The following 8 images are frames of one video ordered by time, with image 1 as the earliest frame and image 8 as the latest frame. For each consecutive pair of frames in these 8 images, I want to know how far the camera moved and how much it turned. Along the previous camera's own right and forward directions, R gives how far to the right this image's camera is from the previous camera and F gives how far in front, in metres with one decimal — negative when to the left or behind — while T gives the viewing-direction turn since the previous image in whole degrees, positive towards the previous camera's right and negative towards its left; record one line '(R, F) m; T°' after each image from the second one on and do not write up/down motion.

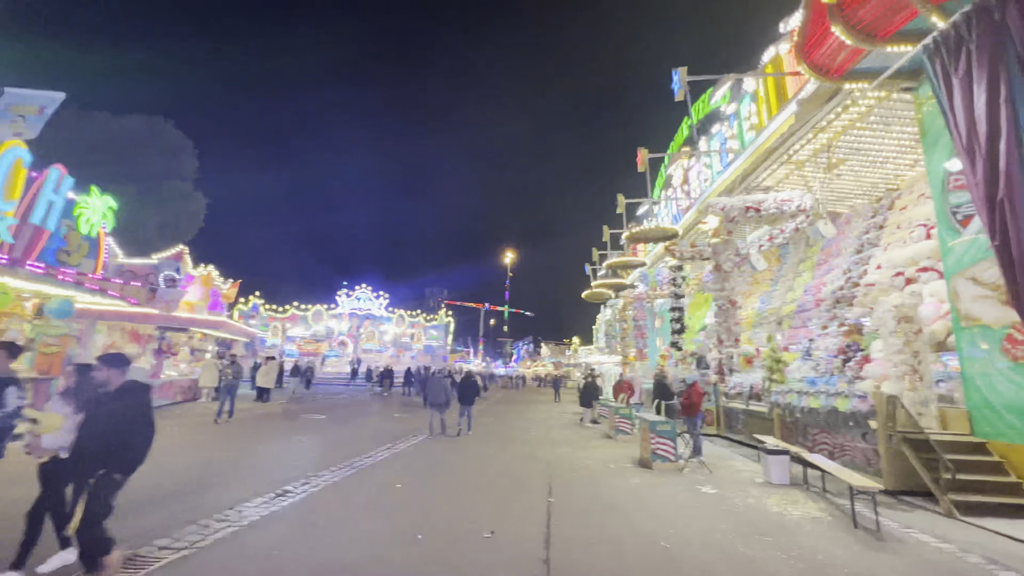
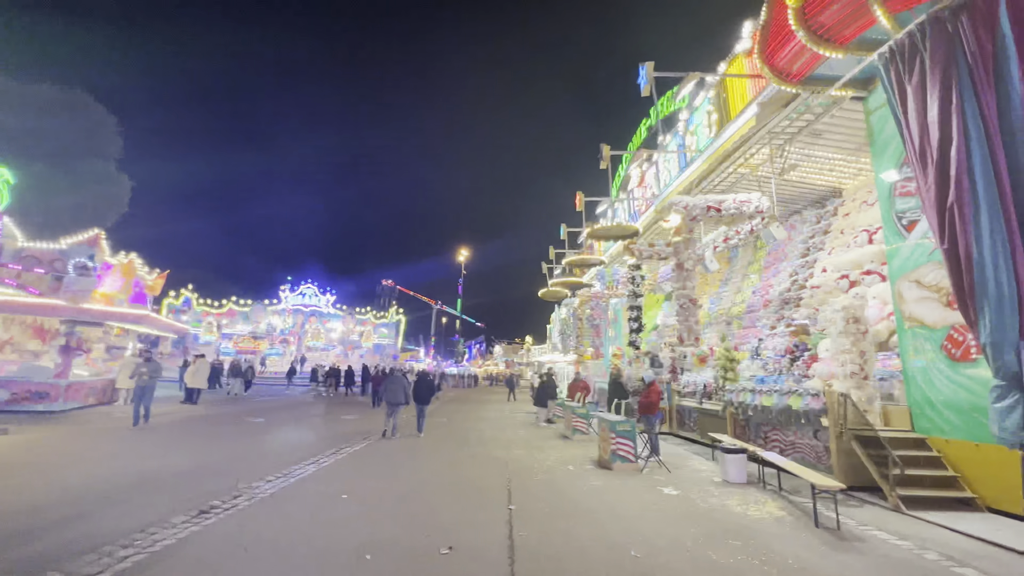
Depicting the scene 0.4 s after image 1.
(-0.1, +0.4) m; +6°
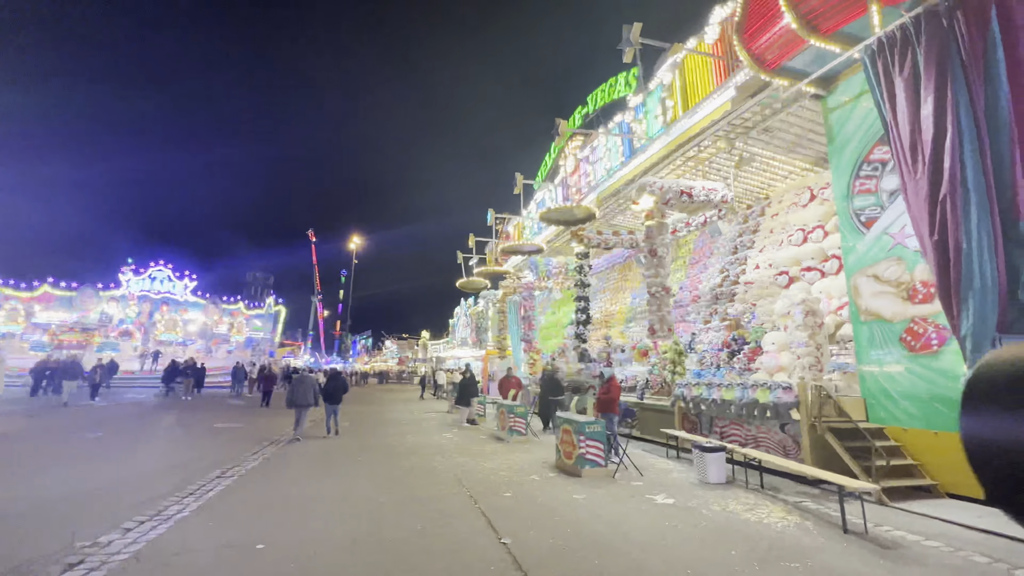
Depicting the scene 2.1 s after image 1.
(-1.1, +1.4) m; +14°
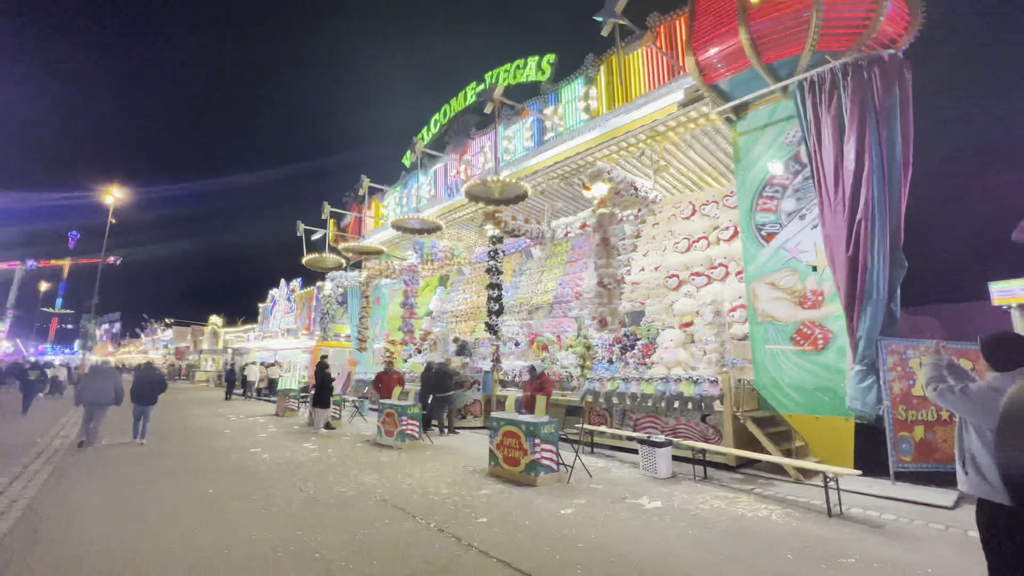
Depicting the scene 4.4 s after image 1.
(-1.9, +1.6) m; +24°
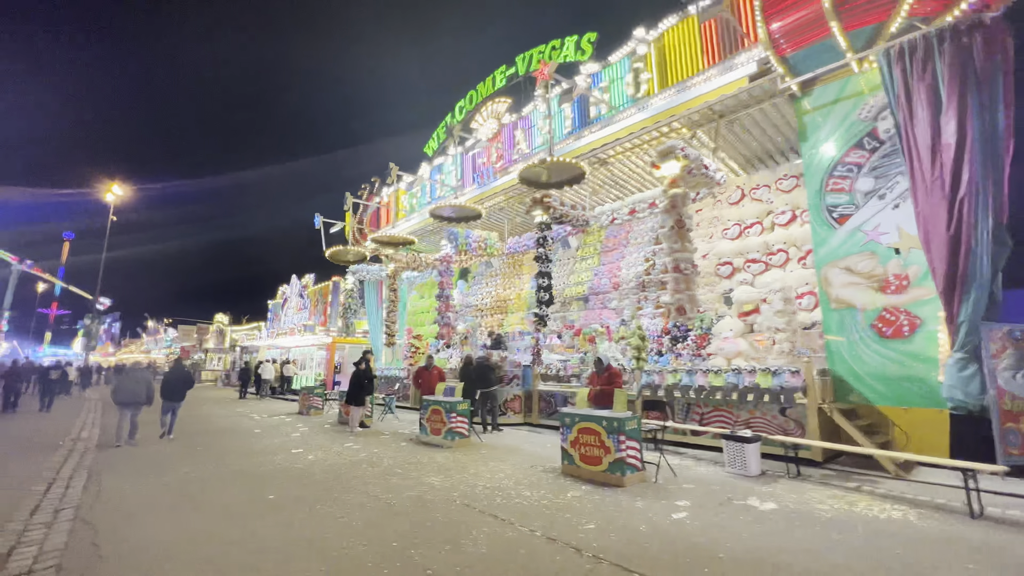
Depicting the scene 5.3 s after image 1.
(-1.1, +0.5) m; 0°
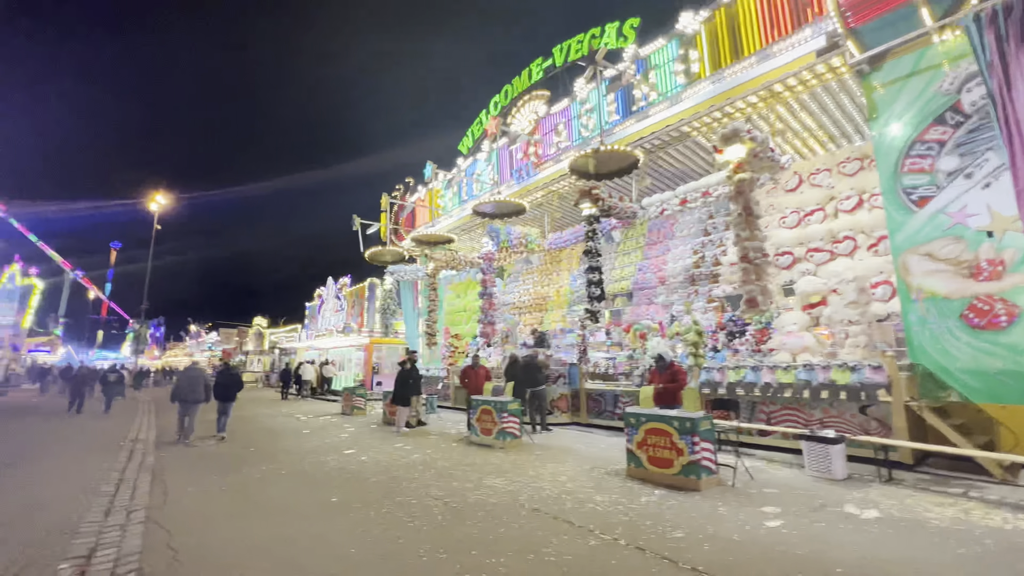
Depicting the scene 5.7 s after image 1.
(-0.5, +0.2) m; -3°
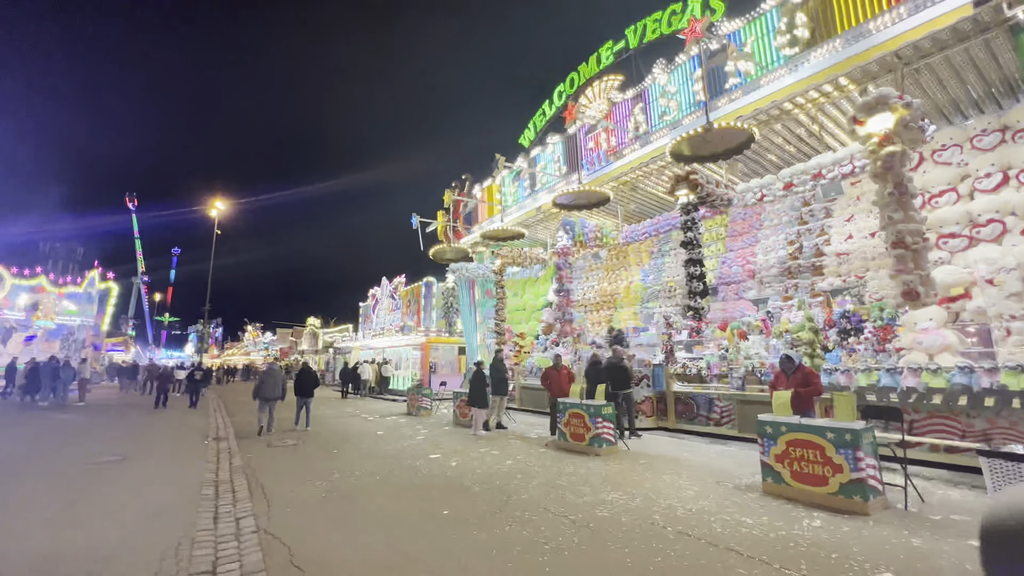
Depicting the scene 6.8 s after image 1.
(-1.0, +0.5) m; -5°
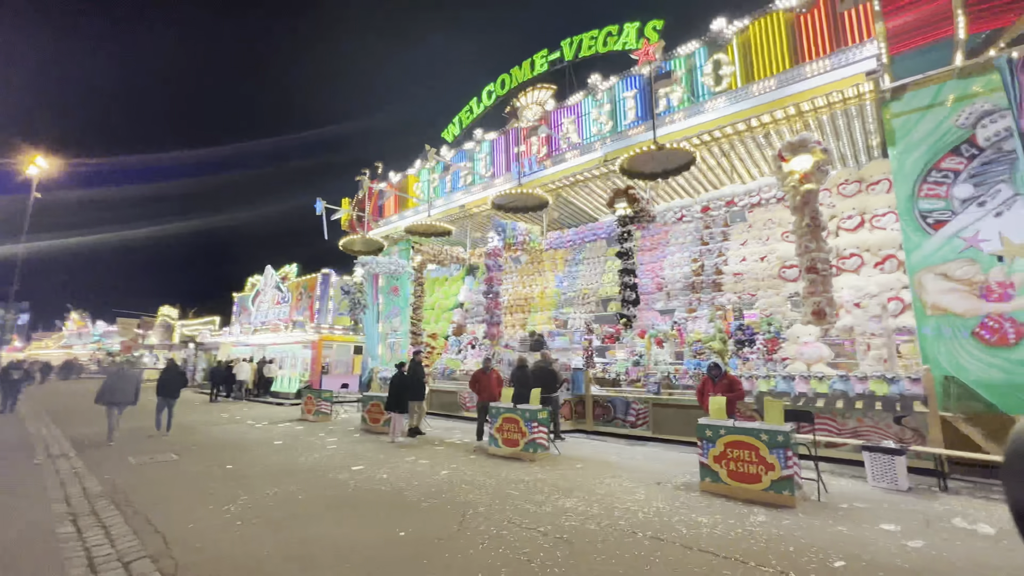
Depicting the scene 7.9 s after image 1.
(-0.9, +0.4) m; +14°
